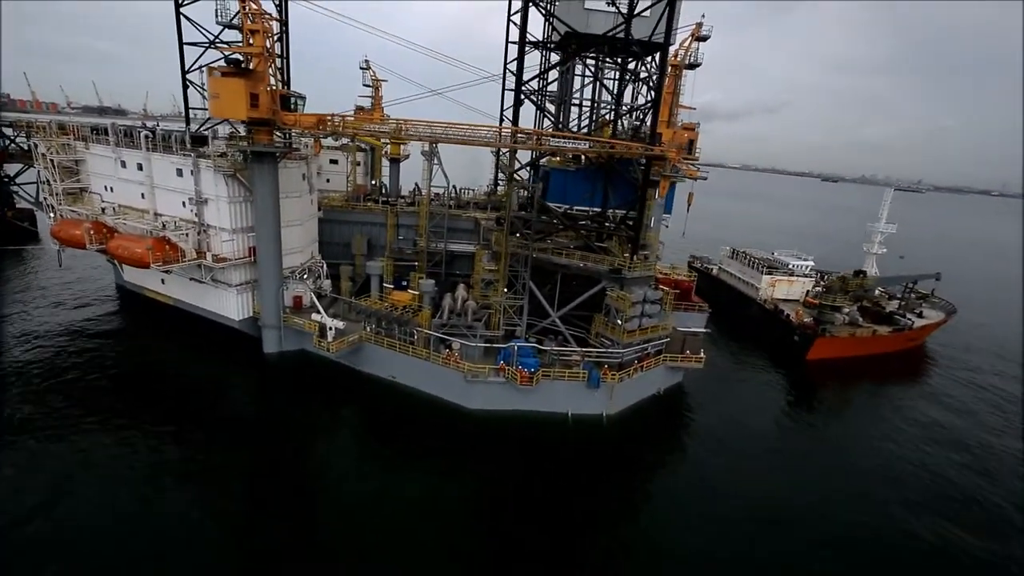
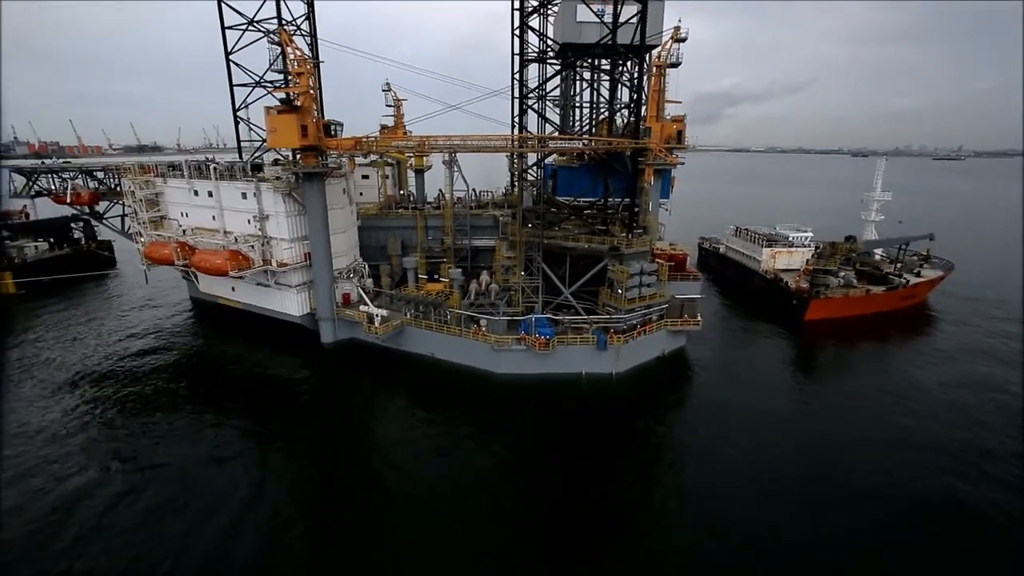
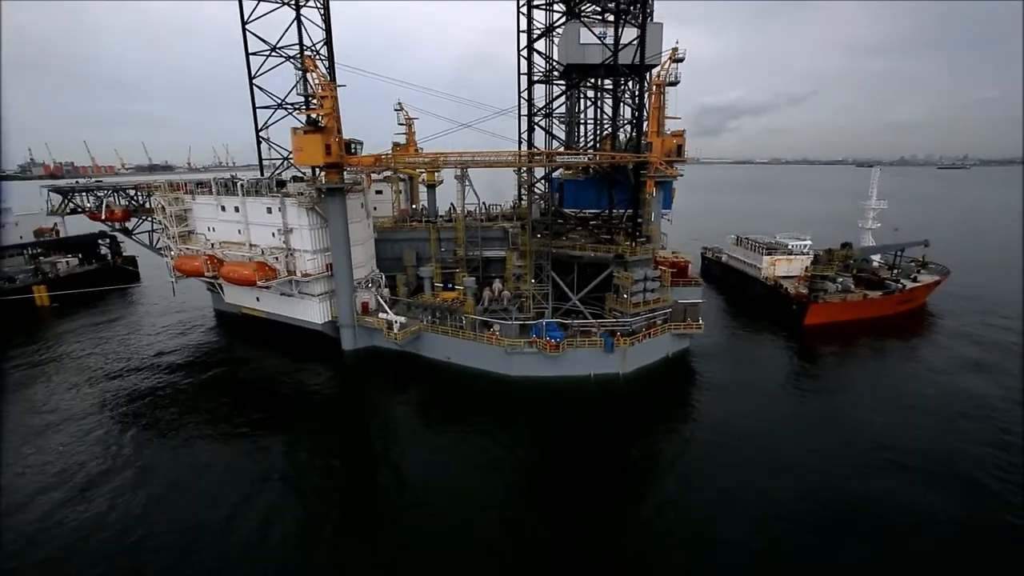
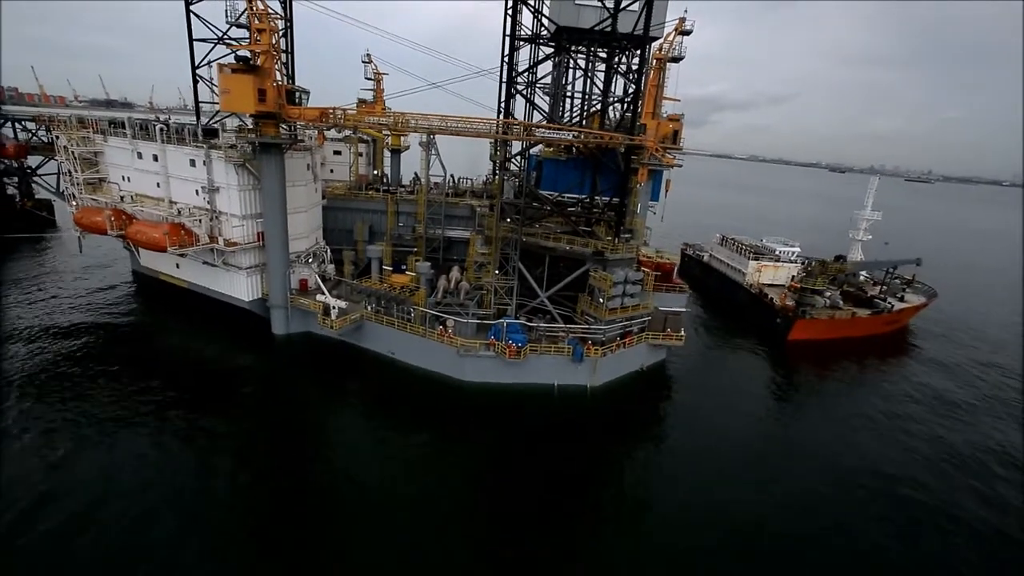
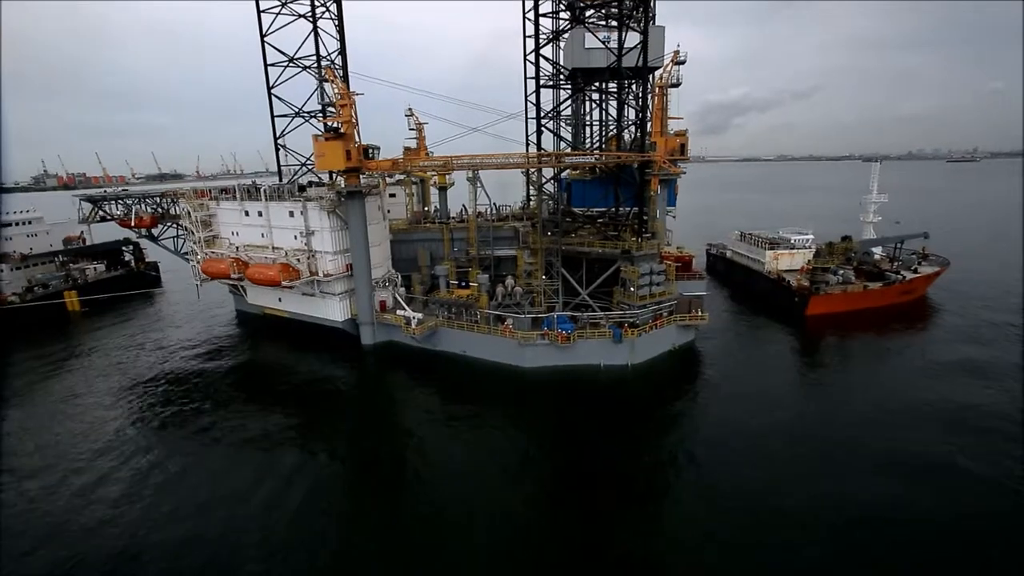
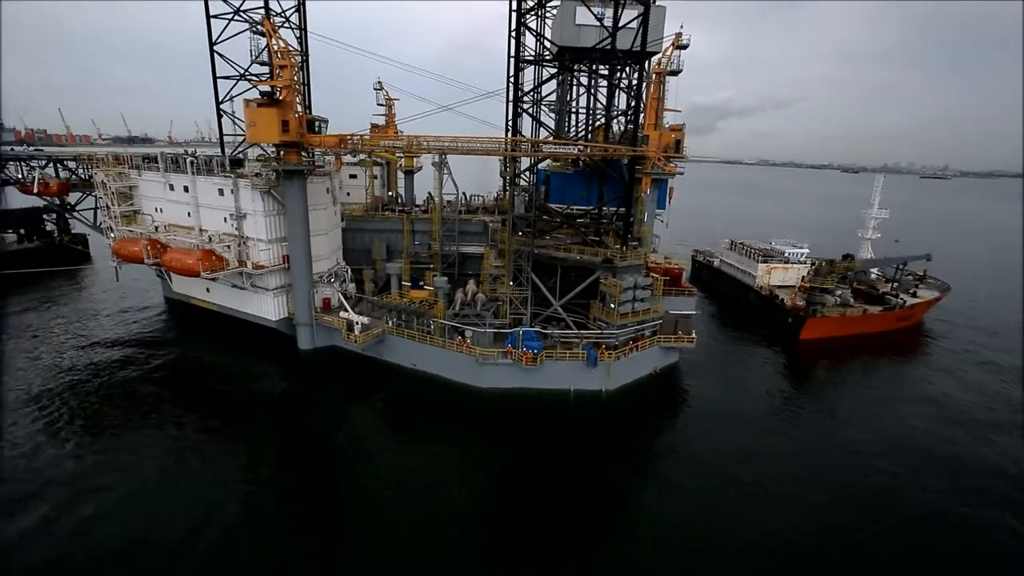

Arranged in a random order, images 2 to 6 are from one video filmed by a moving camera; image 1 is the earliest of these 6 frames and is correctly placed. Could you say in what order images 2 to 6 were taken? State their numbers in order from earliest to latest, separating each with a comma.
4, 6, 2, 3, 5
